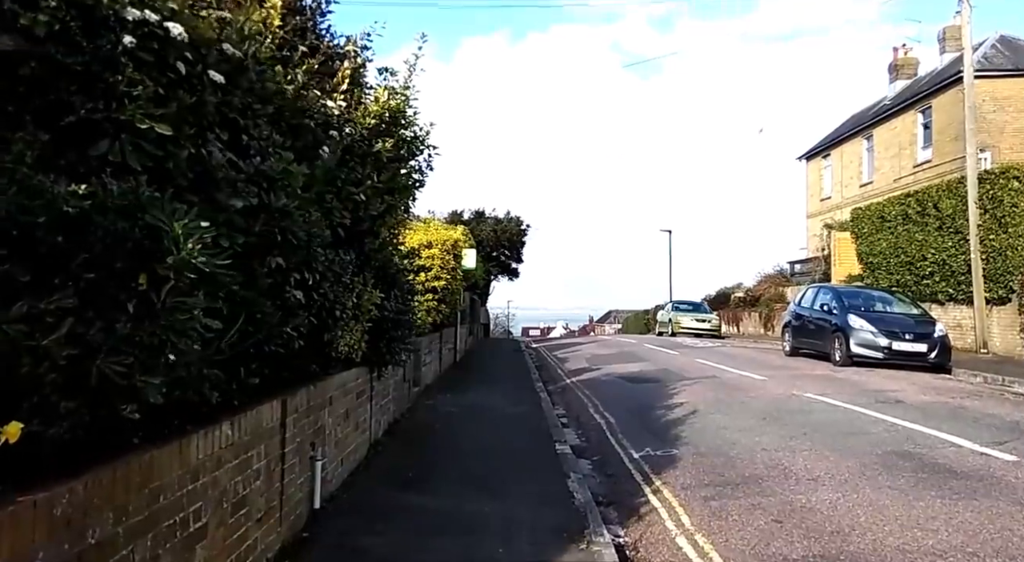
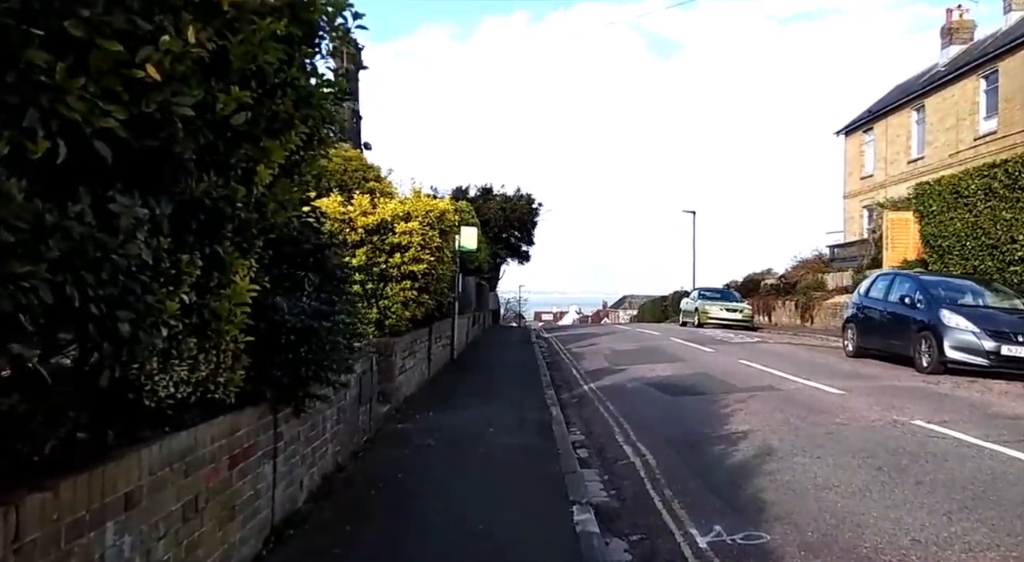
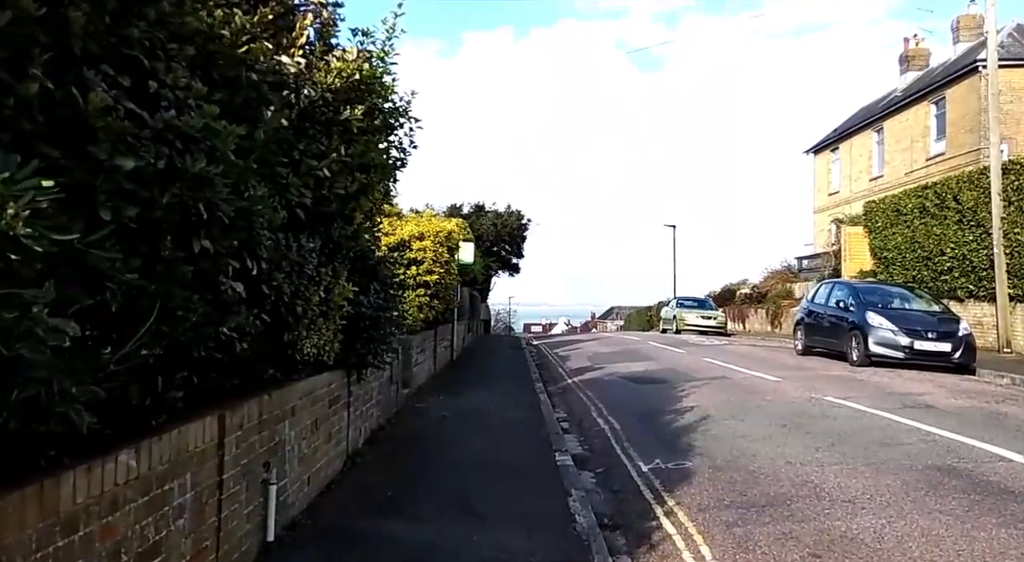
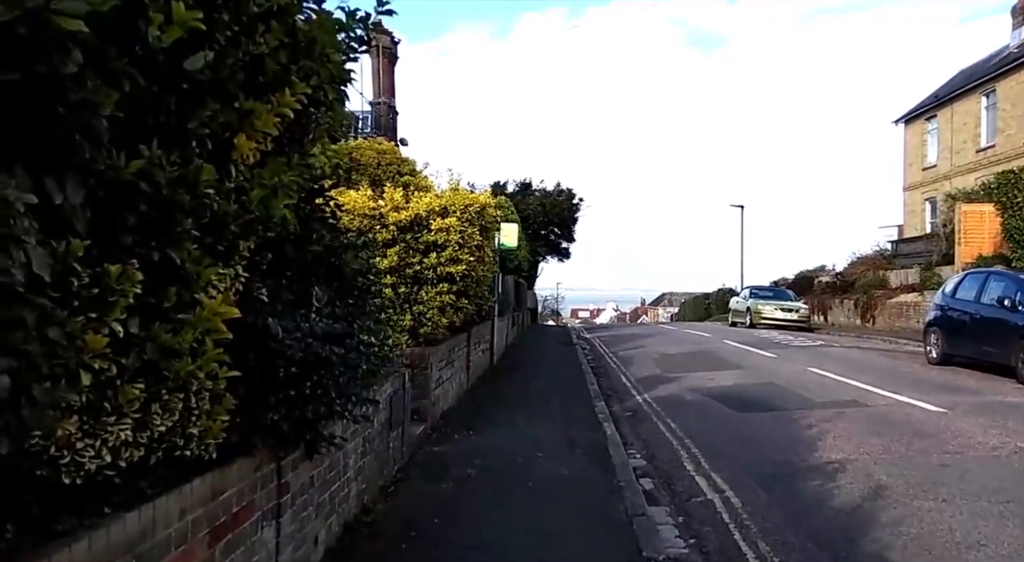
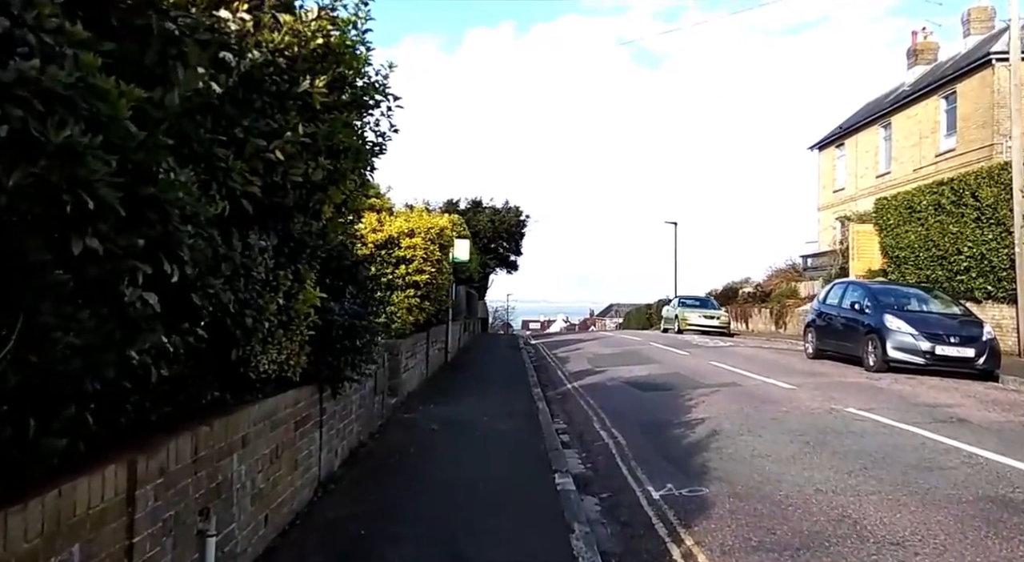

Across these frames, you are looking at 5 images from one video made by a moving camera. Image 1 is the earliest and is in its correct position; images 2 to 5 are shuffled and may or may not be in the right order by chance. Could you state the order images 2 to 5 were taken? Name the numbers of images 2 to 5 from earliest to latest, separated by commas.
3, 5, 2, 4
